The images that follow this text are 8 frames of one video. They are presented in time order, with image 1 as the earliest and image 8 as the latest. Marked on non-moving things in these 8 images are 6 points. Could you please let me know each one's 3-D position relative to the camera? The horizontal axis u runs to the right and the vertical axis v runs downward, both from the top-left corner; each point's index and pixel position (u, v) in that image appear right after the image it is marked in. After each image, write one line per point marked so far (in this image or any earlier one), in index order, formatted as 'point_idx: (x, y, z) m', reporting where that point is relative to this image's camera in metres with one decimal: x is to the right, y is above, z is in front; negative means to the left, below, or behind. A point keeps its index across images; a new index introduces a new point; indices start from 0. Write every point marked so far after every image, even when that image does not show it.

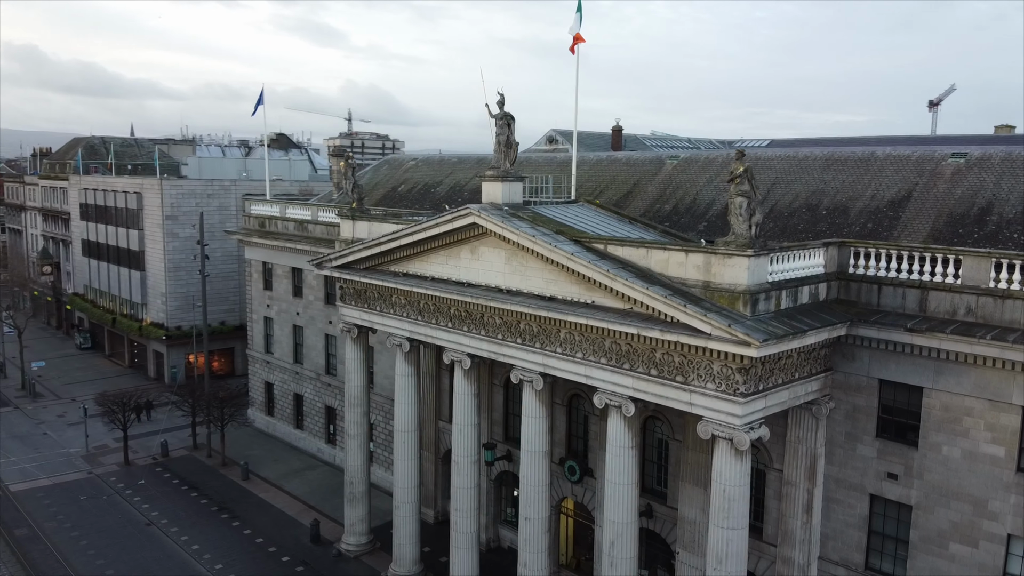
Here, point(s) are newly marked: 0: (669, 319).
0: (+3.8, -0.7, +19.8) m
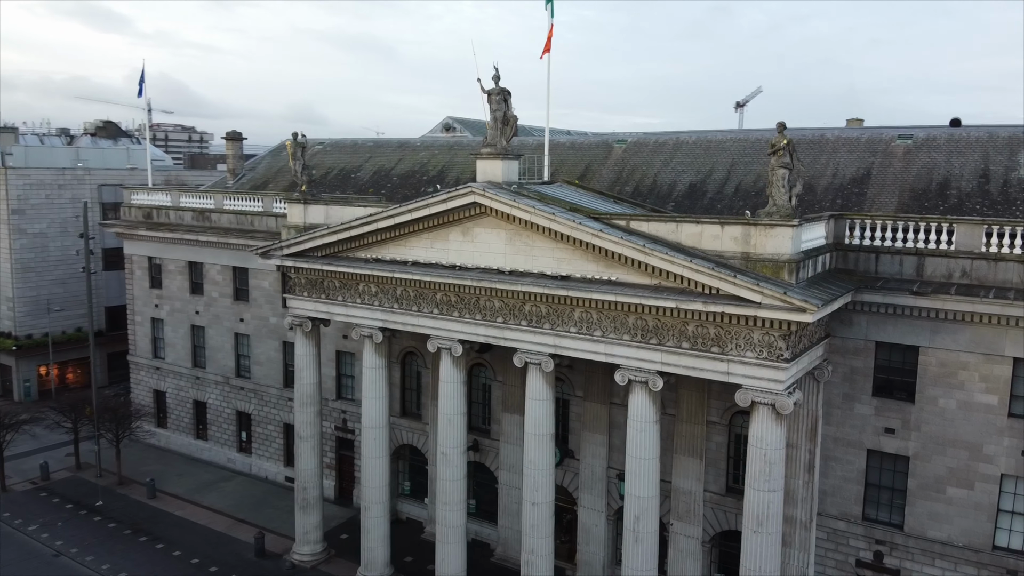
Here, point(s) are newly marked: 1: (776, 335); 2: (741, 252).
0: (+4.8, -0.1, +20.1) m
1: (+6.3, -1.1, +19.6) m
2: (+5.6, +0.9, +19.9) m
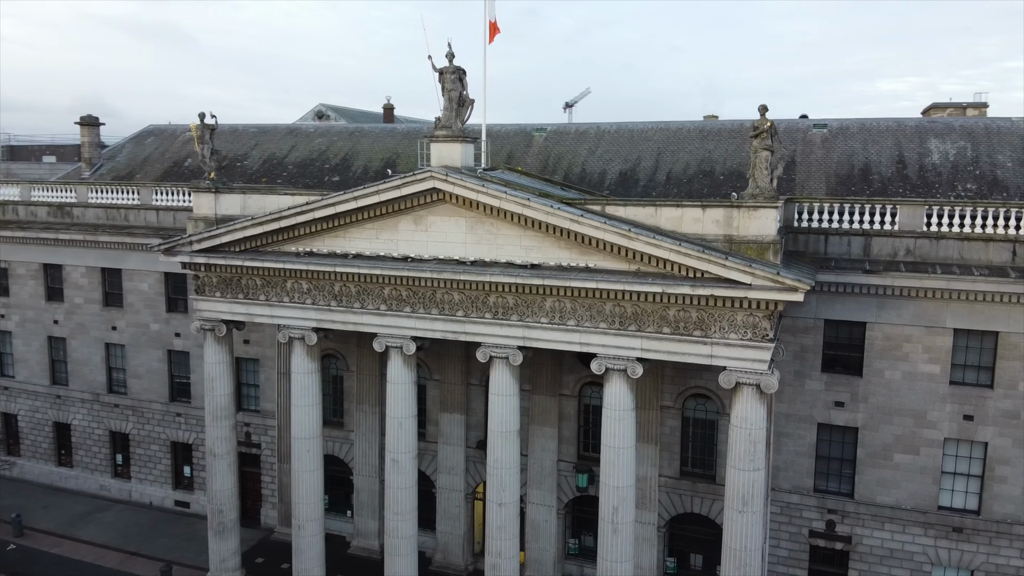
0: (+4.4, +0.3, +20.0) m
1: (+6.0, -0.7, +19.8) m
2: (+5.2, +1.3, +19.9) m
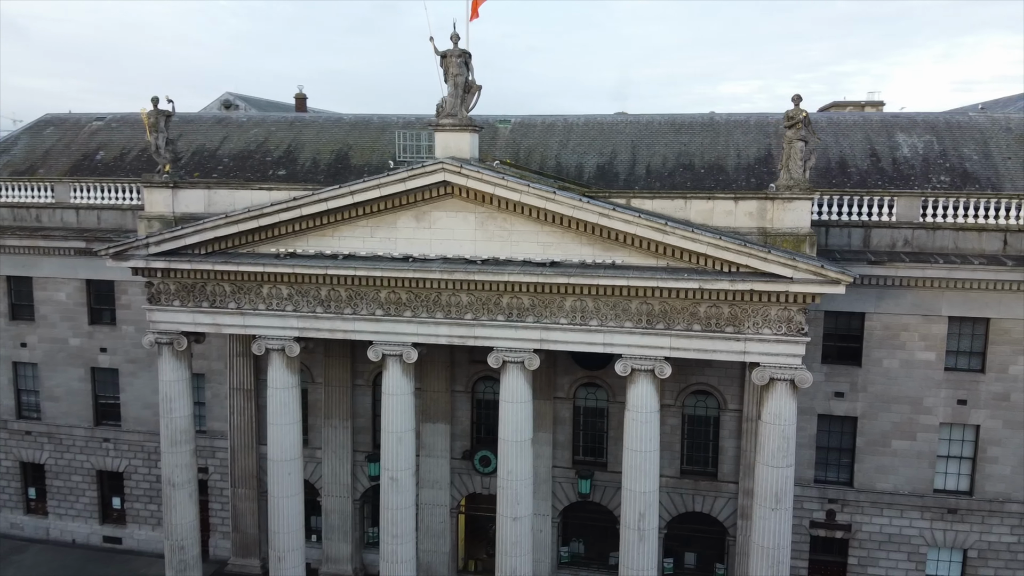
0: (+5.1, +0.4, +19.4) m
1: (+6.7, -0.5, +19.4) m
2: (+5.8, +1.4, +19.5) m
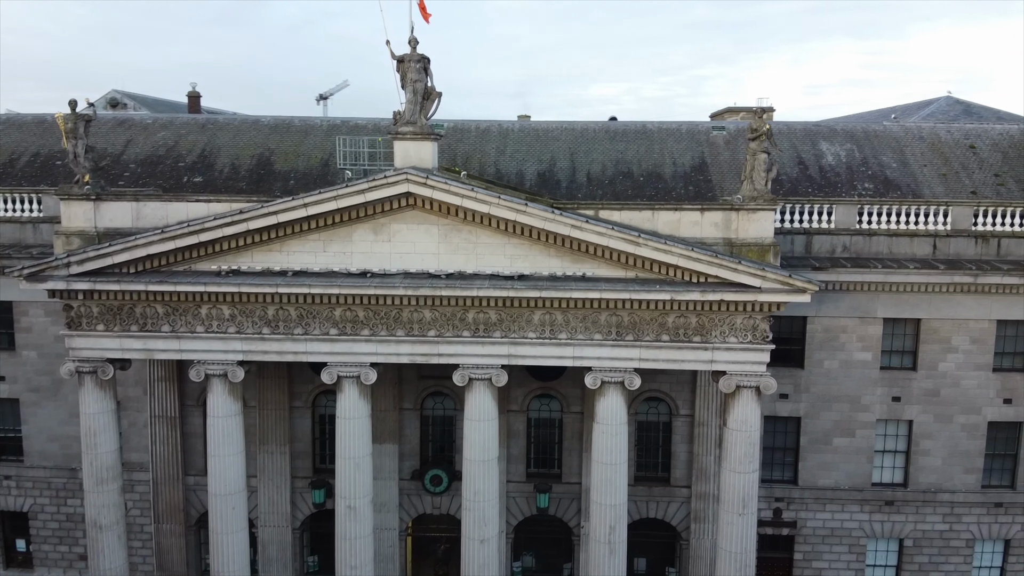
0: (+4.3, +0.2, +19.4) m
1: (+5.9, -0.7, +19.8) m
2: (+5.0, +1.2, +19.7) m
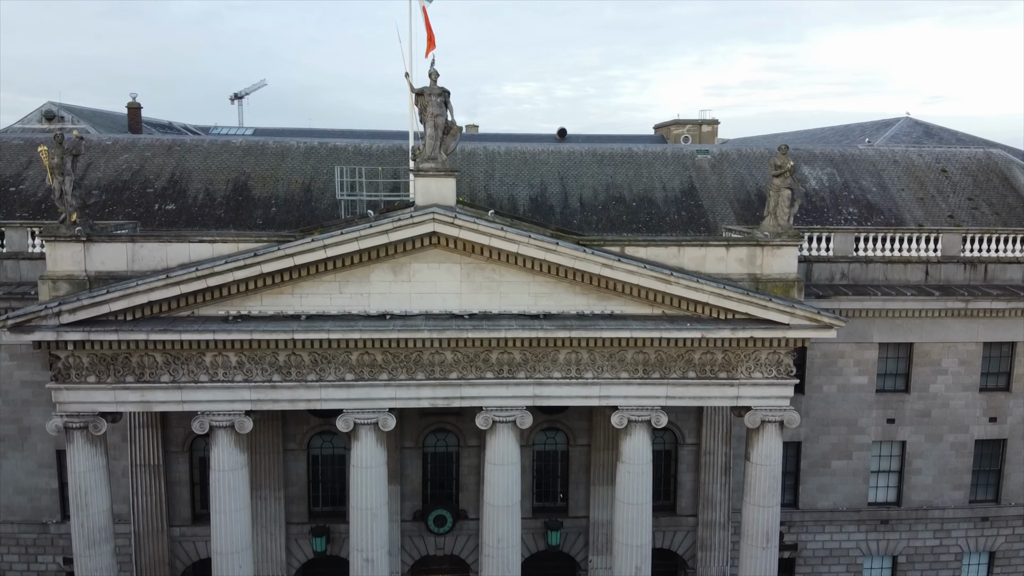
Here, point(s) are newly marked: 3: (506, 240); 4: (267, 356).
0: (+5.0, -0.7, +19.4) m
1: (+6.5, -1.5, +19.8) m
2: (+5.6, +0.4, +19.6) m
3: (-0.1, +1.1, +18.4) m
4: (-5.7, -1.6, +19.0) m
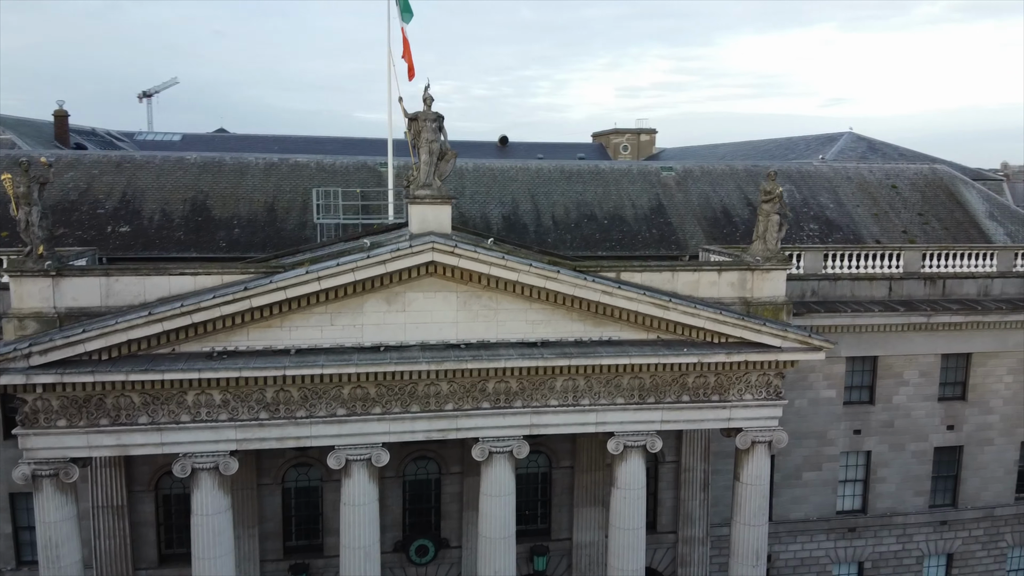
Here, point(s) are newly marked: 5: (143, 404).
0: (+4.9, -1.2, +19.5) m
1: (+6.4, -2.1, +20.2) m
2: (+5.5, -0.2, +19.9) m
3: (-0.2, +0.4, +18.1) m
4: (-5.7, -2.3, +18.1) m
5: (-7.9, -2.5, +17.7) m
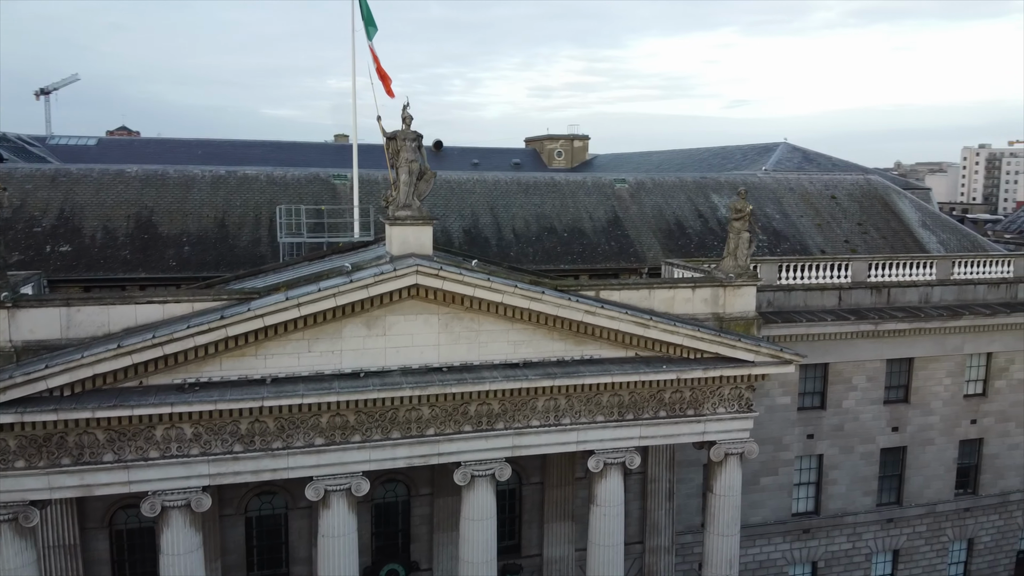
0: (+4.3, -1.6, +19.8) m
1: (+5.8, -2.5, +20.6) m
2: (+4.9, -0.6, +20.2) m
3: (-0.5, -0.1, +17.8) m
4: (-6.0, -2.9, +17.3) m
5: (-8.2, -3.1, +16.7) m
